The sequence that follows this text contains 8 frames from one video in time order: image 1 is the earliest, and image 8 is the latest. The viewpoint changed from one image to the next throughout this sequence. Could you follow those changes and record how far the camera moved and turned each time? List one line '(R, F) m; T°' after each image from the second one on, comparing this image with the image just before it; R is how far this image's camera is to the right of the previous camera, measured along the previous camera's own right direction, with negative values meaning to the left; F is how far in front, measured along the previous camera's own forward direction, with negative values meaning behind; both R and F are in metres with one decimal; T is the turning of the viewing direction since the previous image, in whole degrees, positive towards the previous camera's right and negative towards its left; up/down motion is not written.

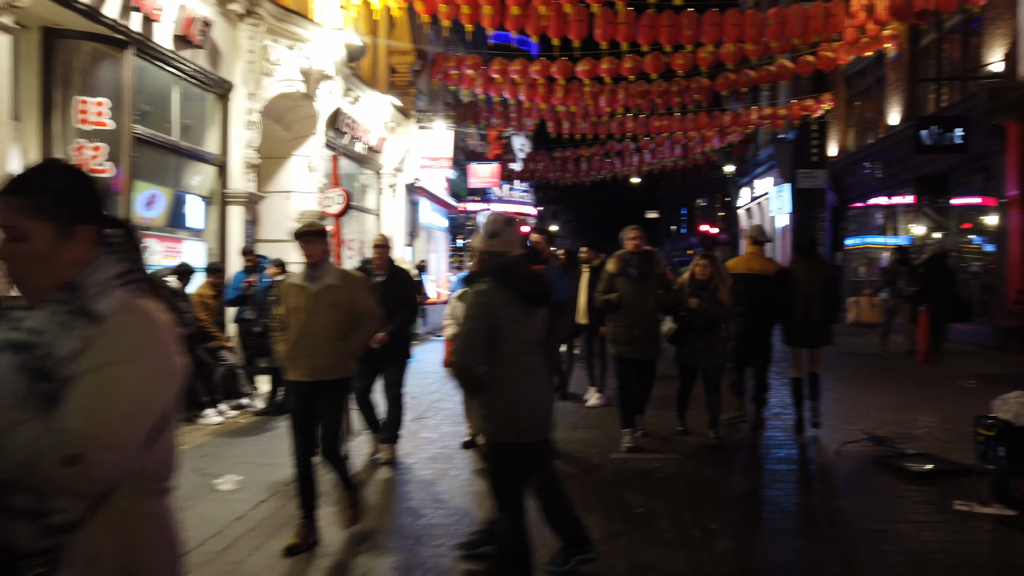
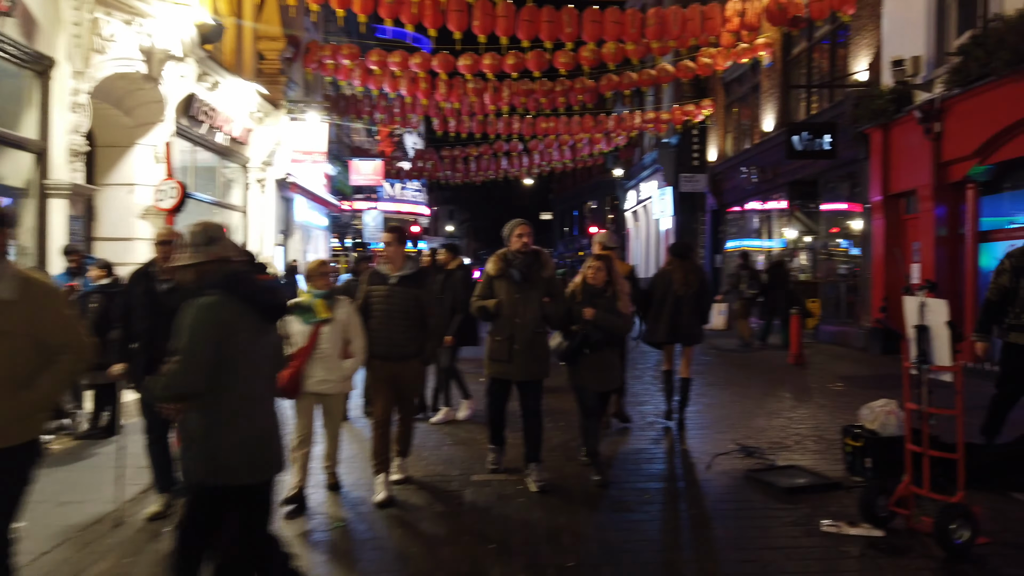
(+0.3, +0.6) m; +8°
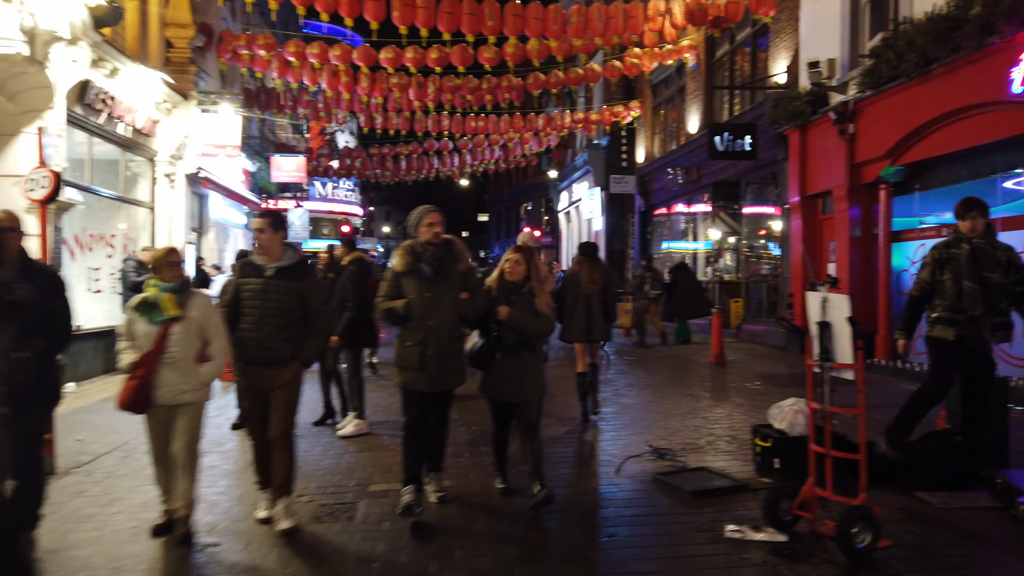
(+0.3, +0.3) m; +5°
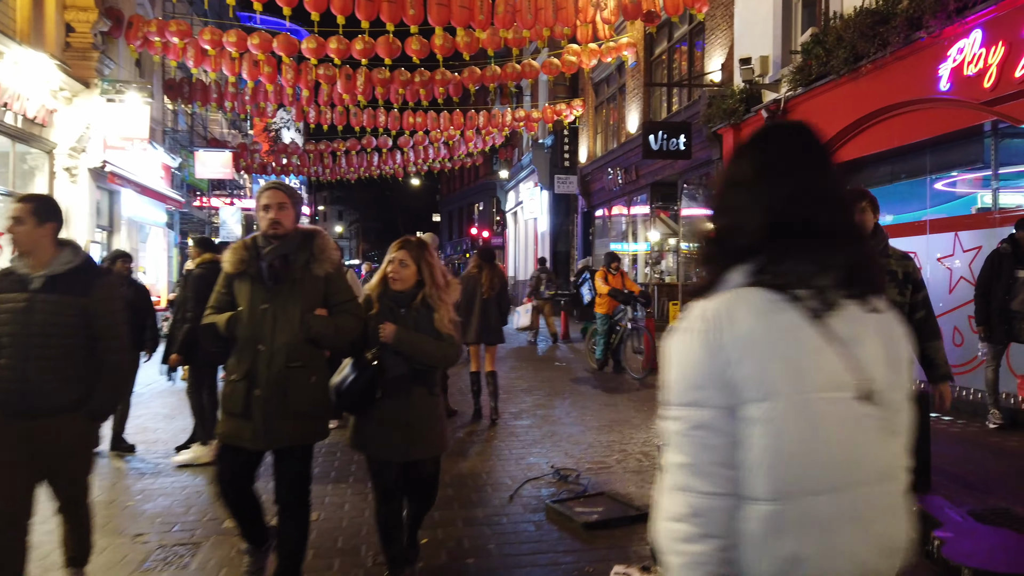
(+0.5, +0.6) m; +3°
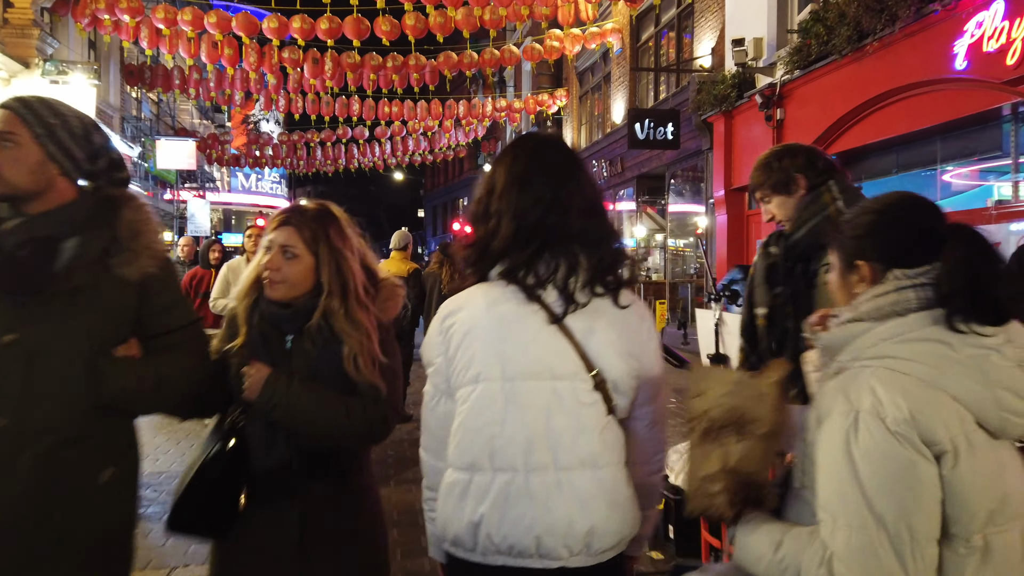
(+0.2, +0.9) m; +1°
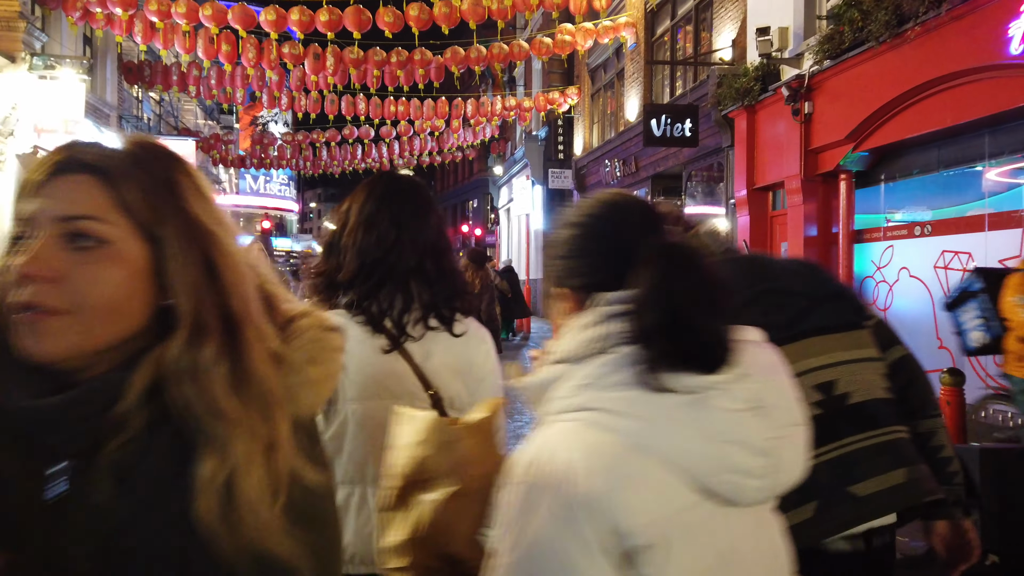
(0.0, +0.7) m; -1°
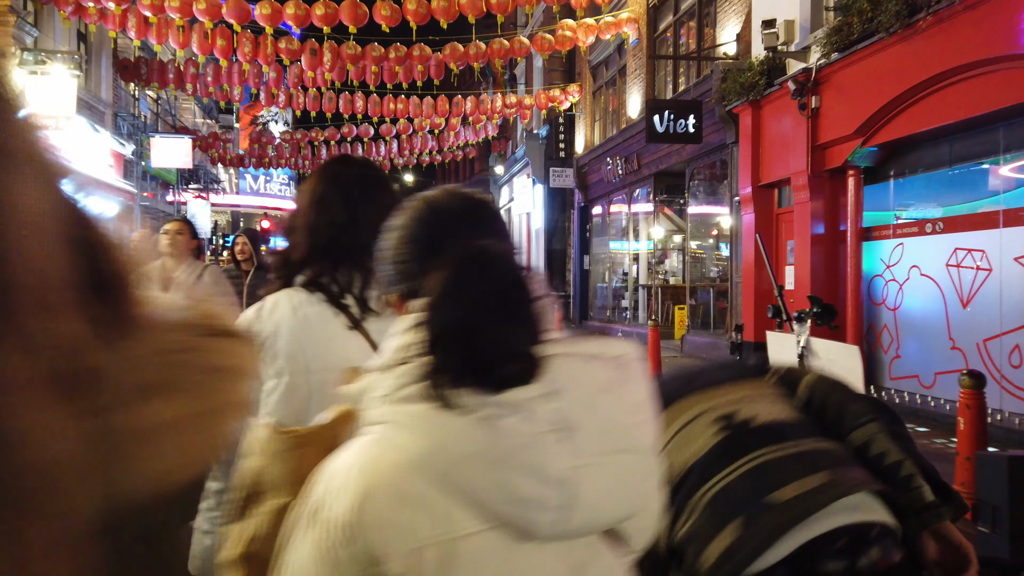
(0.0, +0.2) m; 0°
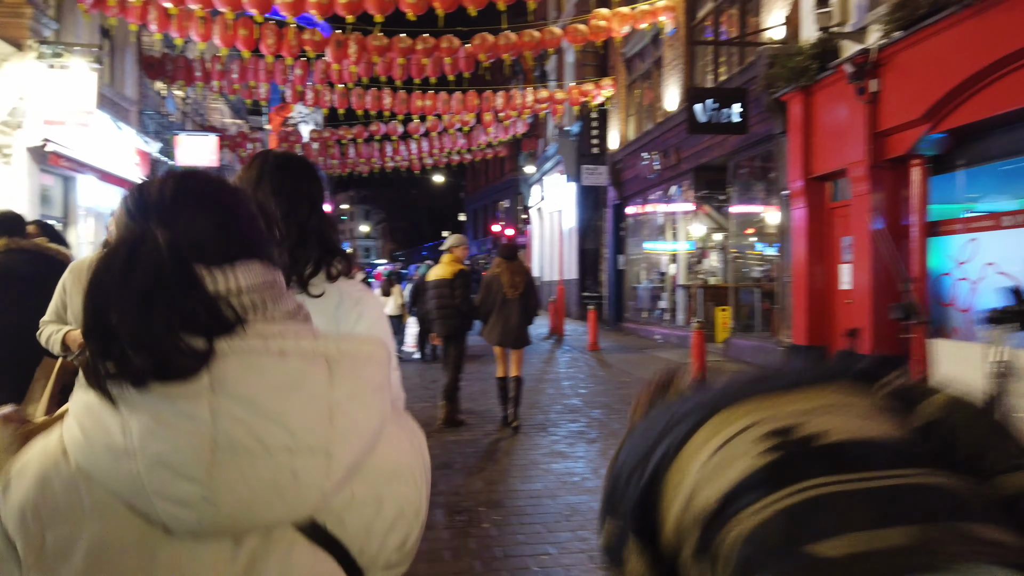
(-0.1, +0.6) m; -2°
